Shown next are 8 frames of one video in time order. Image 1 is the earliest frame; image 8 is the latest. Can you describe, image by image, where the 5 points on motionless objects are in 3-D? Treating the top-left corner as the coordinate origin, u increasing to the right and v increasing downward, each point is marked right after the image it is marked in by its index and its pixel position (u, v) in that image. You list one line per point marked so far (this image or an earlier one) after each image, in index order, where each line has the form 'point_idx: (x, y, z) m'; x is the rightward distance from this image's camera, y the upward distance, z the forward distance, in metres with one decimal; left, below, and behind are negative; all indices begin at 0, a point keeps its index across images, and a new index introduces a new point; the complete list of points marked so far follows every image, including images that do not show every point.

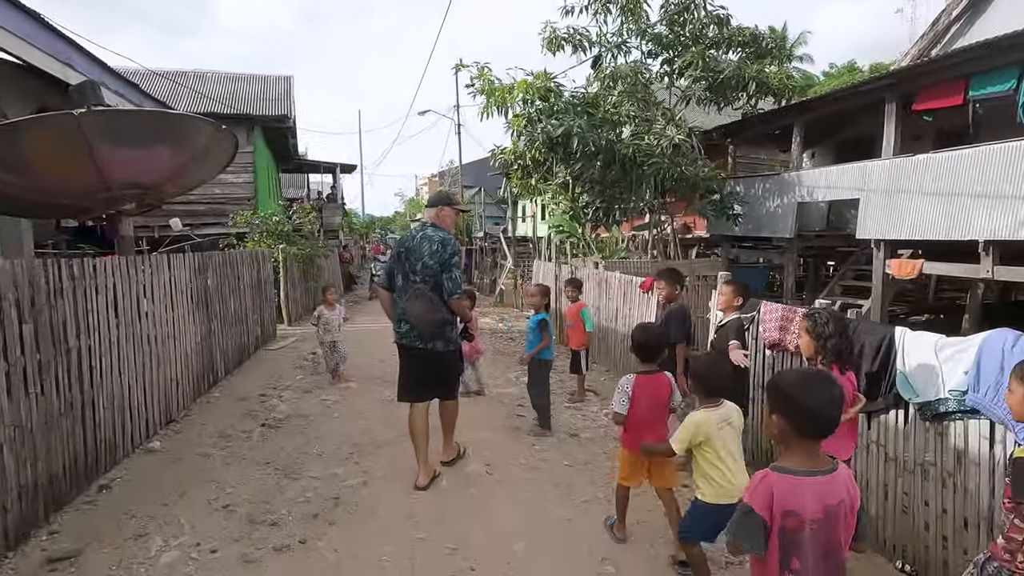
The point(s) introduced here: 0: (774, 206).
0: (+4.5, +1.4, +10.5) m
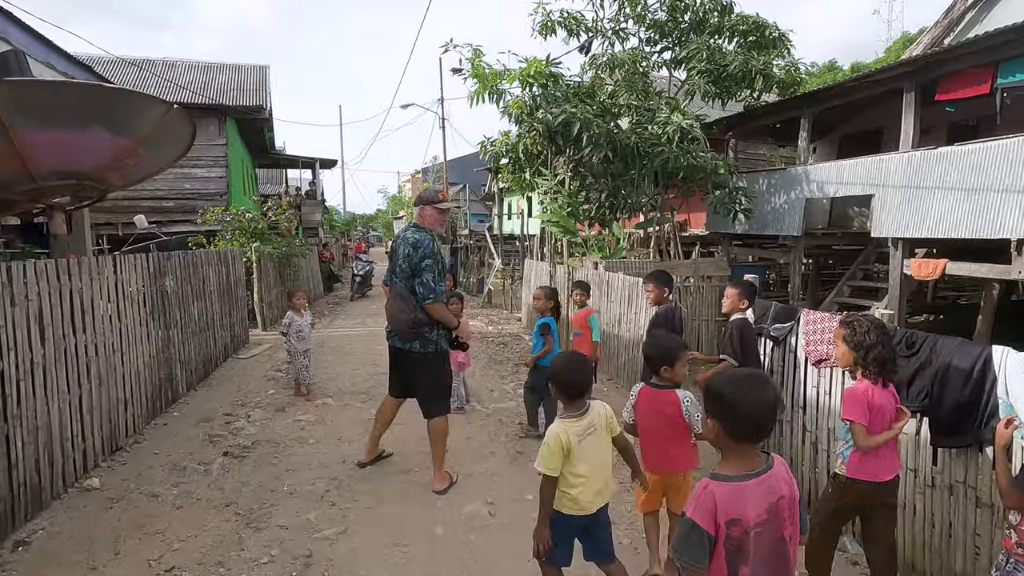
0: (+4.4, +1.4, +10.0) m
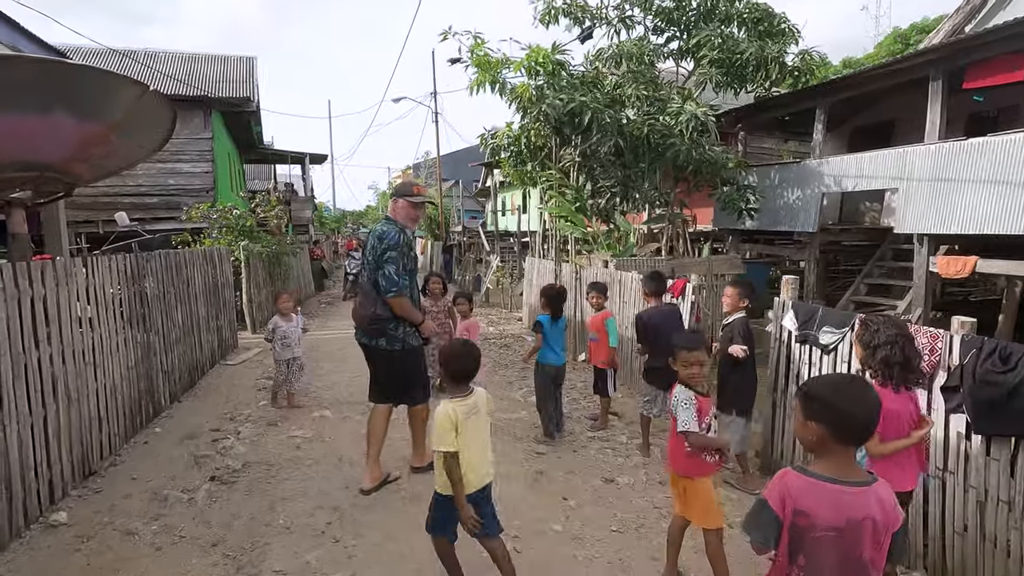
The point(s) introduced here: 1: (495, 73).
0: (+4.4, +1.4, +9.6) m
1: (-0.3, +3.3, +9.4) m
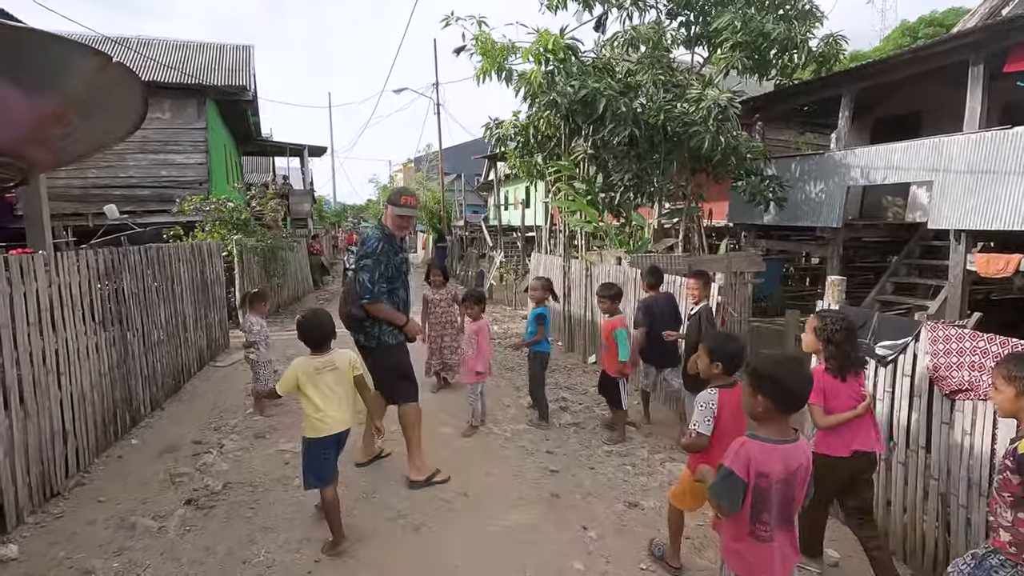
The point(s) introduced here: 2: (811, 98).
0: (+4.5, +1.4, +9.1) m
1: (-0.2, +3.4, +8.9) m
2: (+4.6, +2.9, +9.4) m
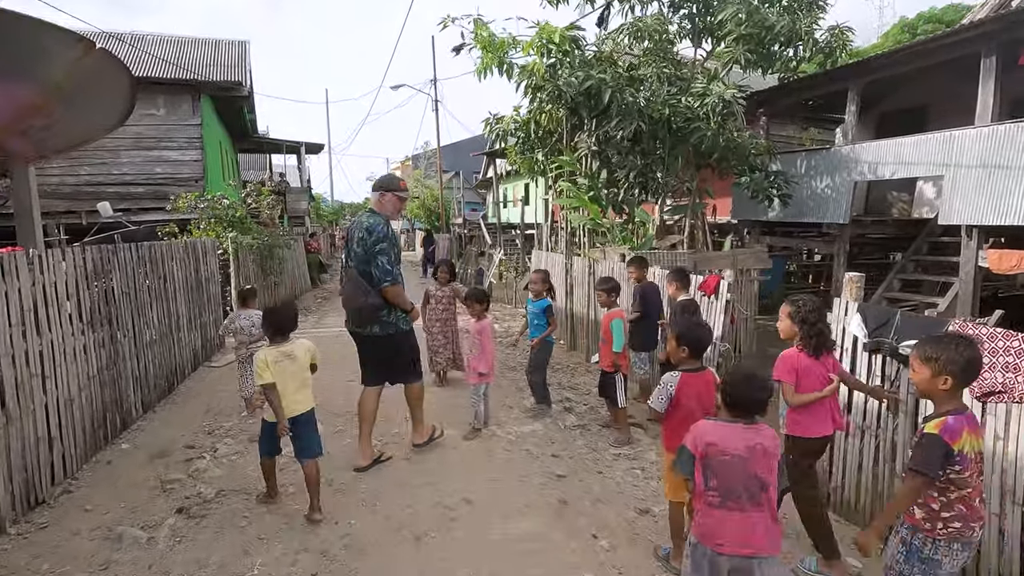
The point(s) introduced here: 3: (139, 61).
0: (+4.5, +1.5, +8.9) m
1: (-0.1, +3.4, +8.8) m
2: (+4.6, +3.0, +9.2) m
3: (-8.9, +5.4, +14.5) m
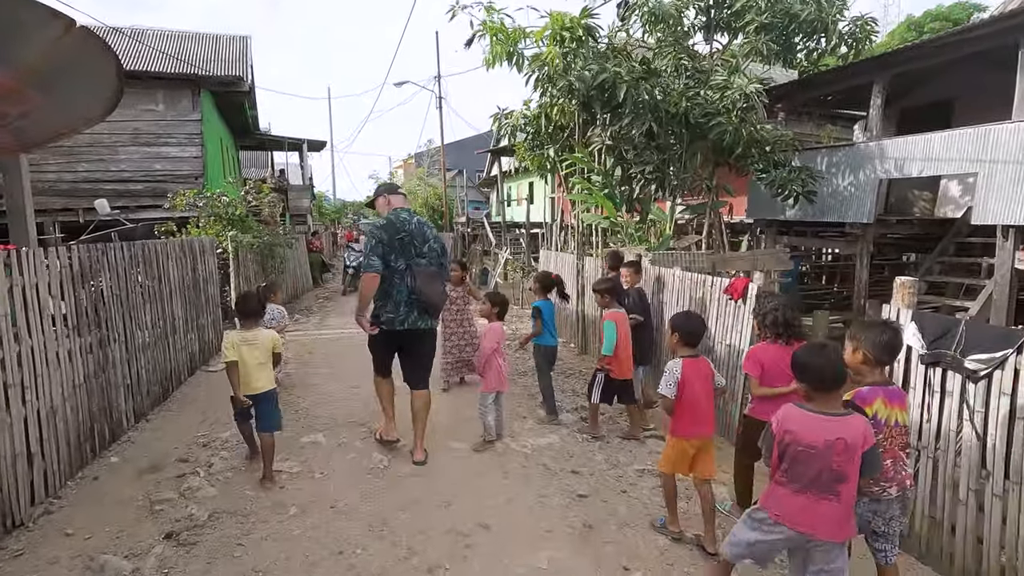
0: (+4.7, +1.5, +8.6) m
1: (0.0, +3.4, +8.4) m
2: (+4.8, +2.9, +8.9) m
3: (-8.7, +5.4, +14.2) m
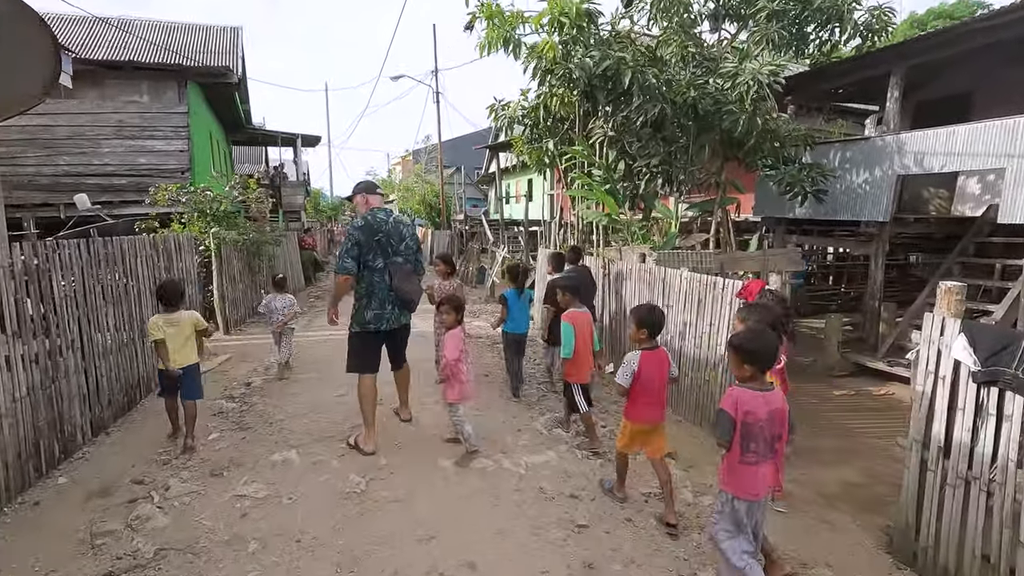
0: (+4.6, +1.4, +8.1) m
1: (0.0, +3.4, +8.0) m
2: (+4.7, +2.9, +8.4) m
3: (-8.7, +5.4, +13.7) m
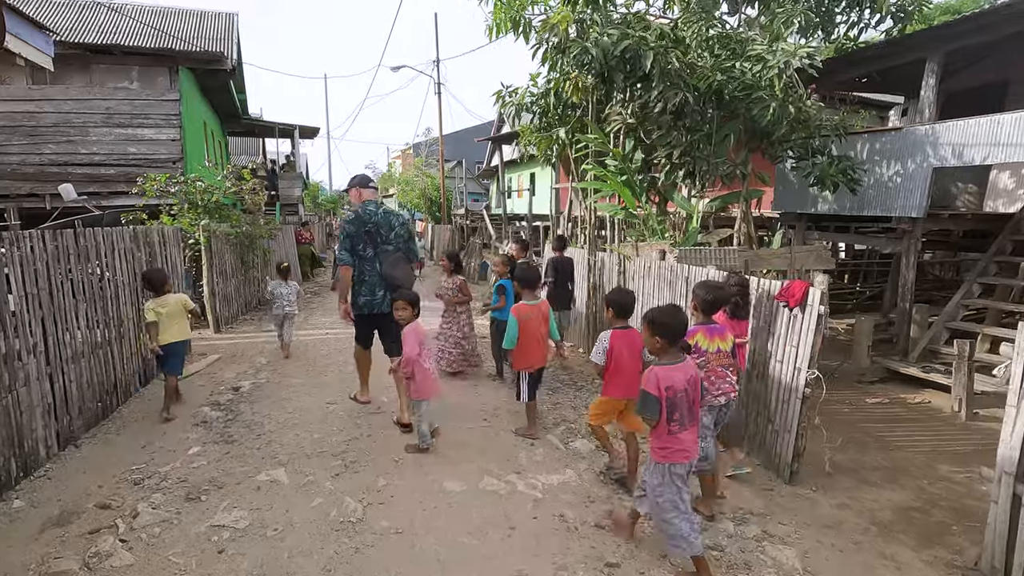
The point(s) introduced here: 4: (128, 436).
0: (+4.7, +1.4, +7.6) m
1: (+0.1, +3.4, +7.5) m
2: (+4.8, +2.9, +7.9) m
3: (-8.6, +5.6, +13.2) m
4: (-2.9, -1.1, +4.6) m
